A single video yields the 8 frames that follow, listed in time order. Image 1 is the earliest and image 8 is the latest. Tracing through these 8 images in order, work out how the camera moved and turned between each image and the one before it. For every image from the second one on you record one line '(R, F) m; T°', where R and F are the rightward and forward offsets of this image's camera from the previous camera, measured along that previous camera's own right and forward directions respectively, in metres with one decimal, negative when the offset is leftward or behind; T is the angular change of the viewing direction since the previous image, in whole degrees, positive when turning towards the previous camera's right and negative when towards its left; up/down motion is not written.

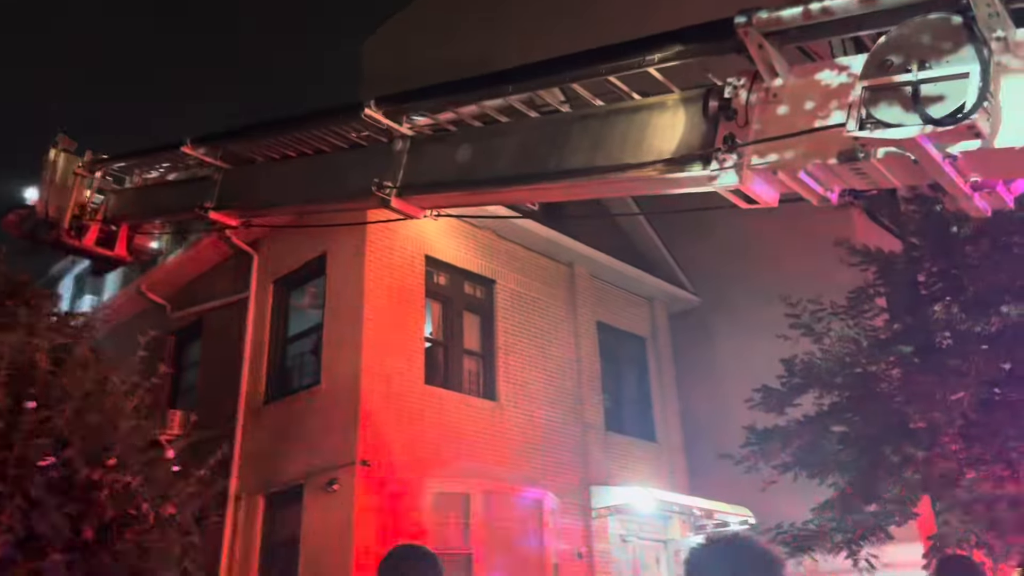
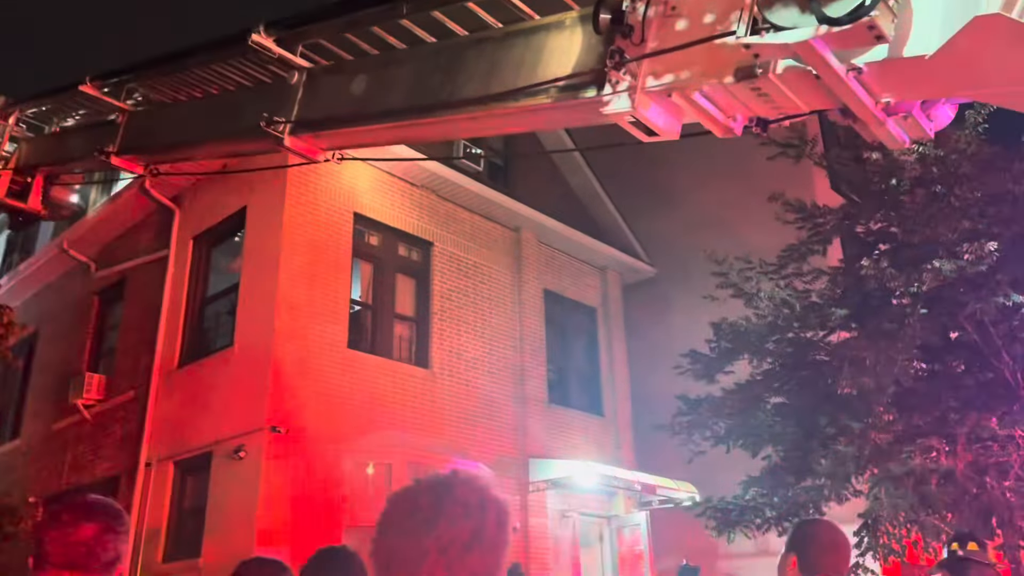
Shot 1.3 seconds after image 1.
(+0.6, +0.5) m; +1°
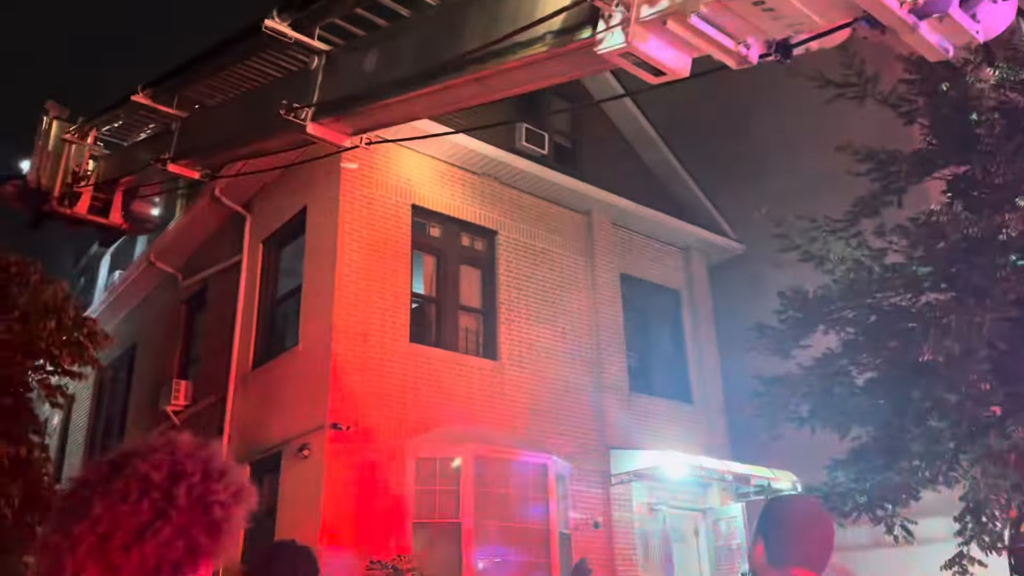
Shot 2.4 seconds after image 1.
(+0.5, +0.4) m; -8°
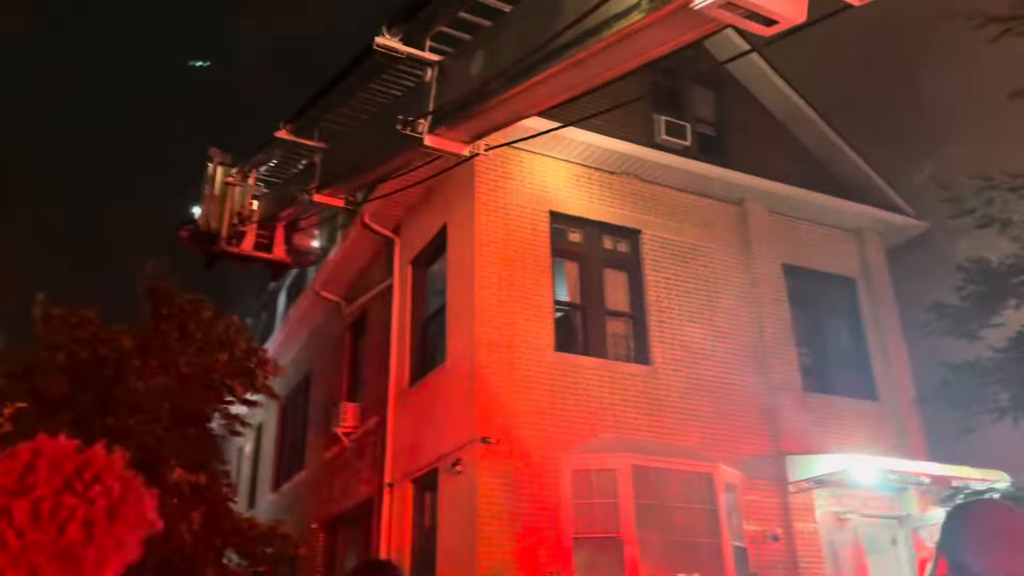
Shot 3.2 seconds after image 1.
(+0.3, +0.3) m; -12°
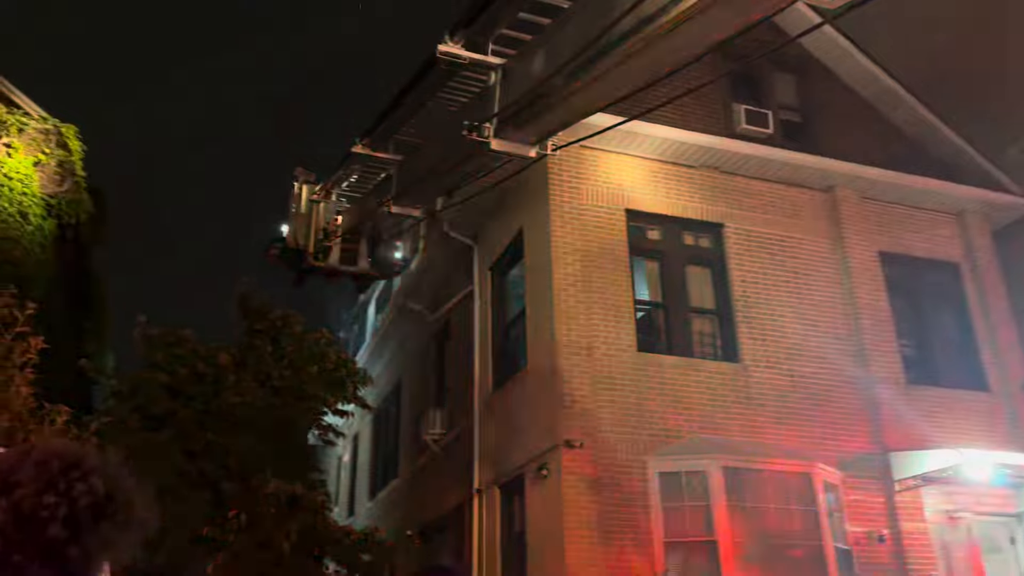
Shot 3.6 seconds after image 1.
(+0.1, +0.1) m; -6°
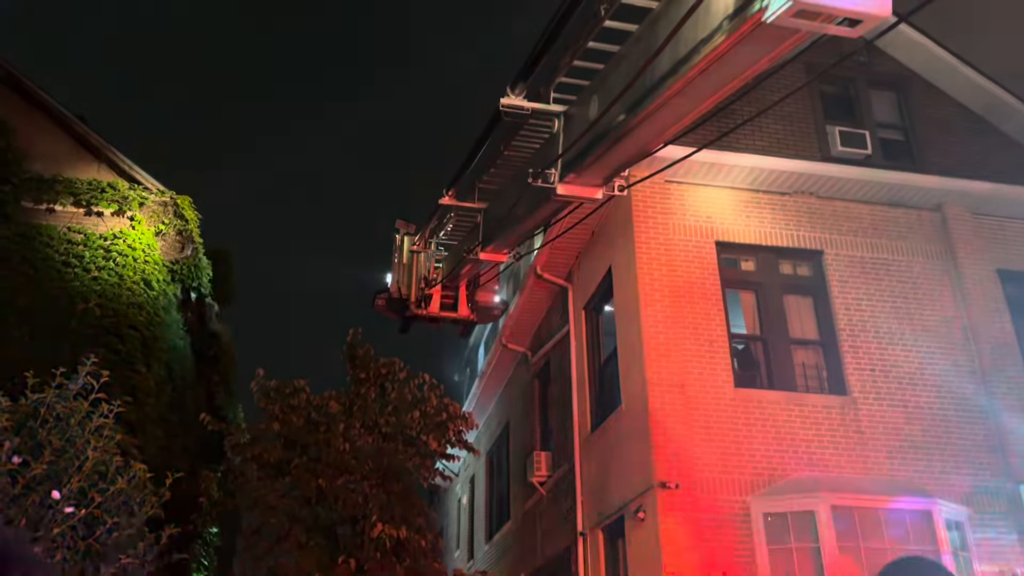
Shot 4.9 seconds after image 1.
(+0.4, 0.0) m; -8°
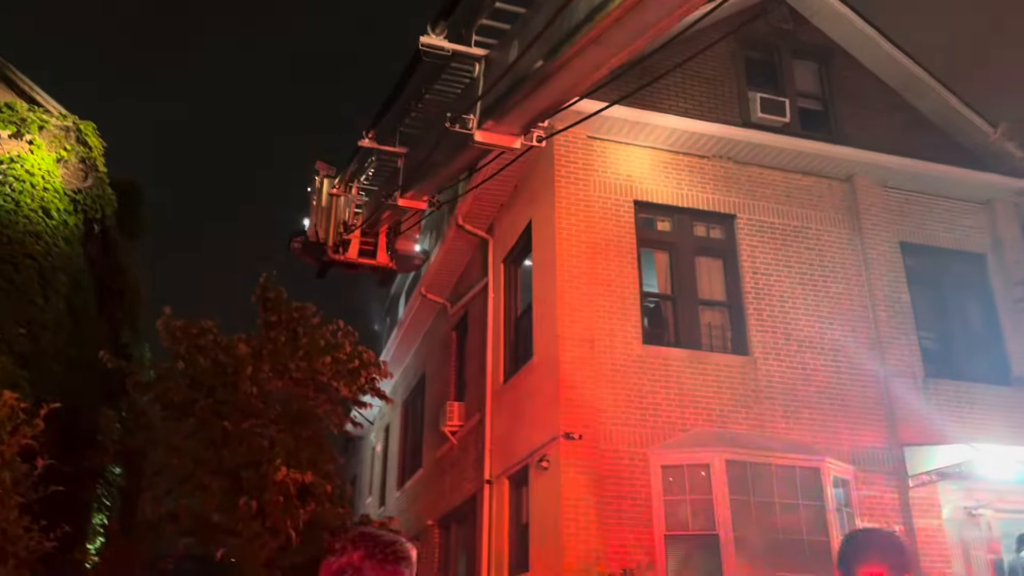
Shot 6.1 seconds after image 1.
(+0.1, 0.0) m; +5°
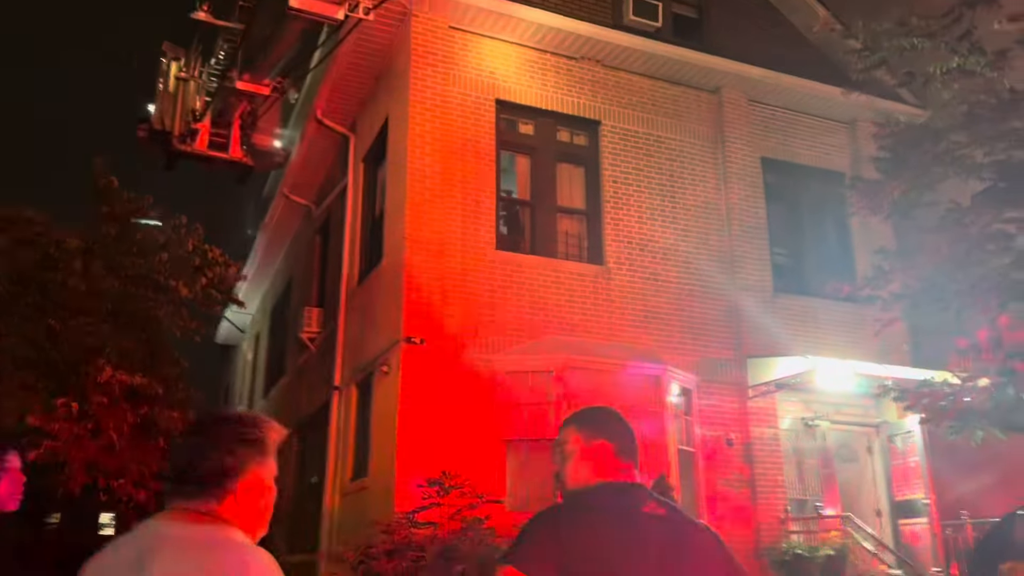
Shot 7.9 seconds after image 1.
(+0.6, +0.3) m; +7°
